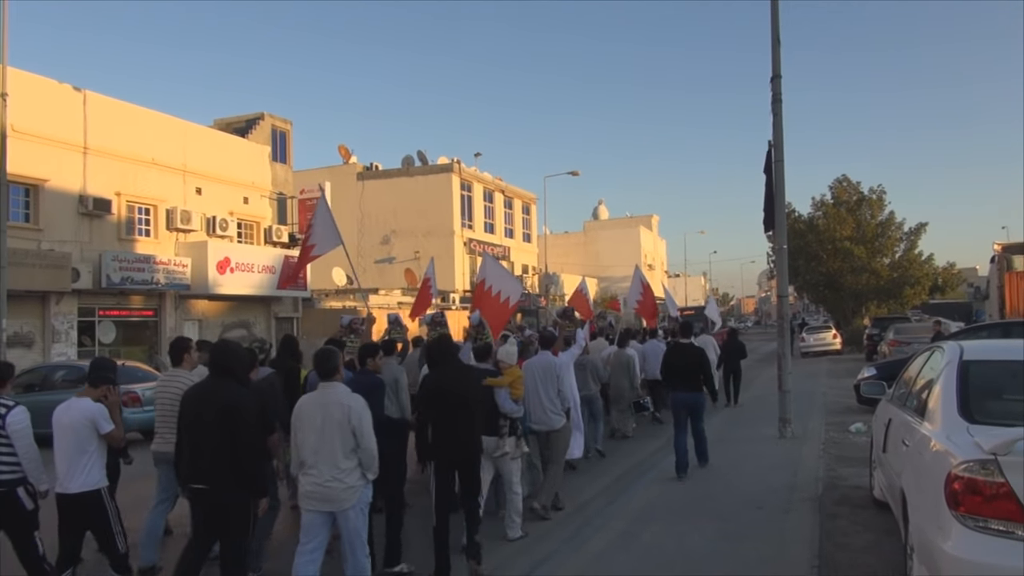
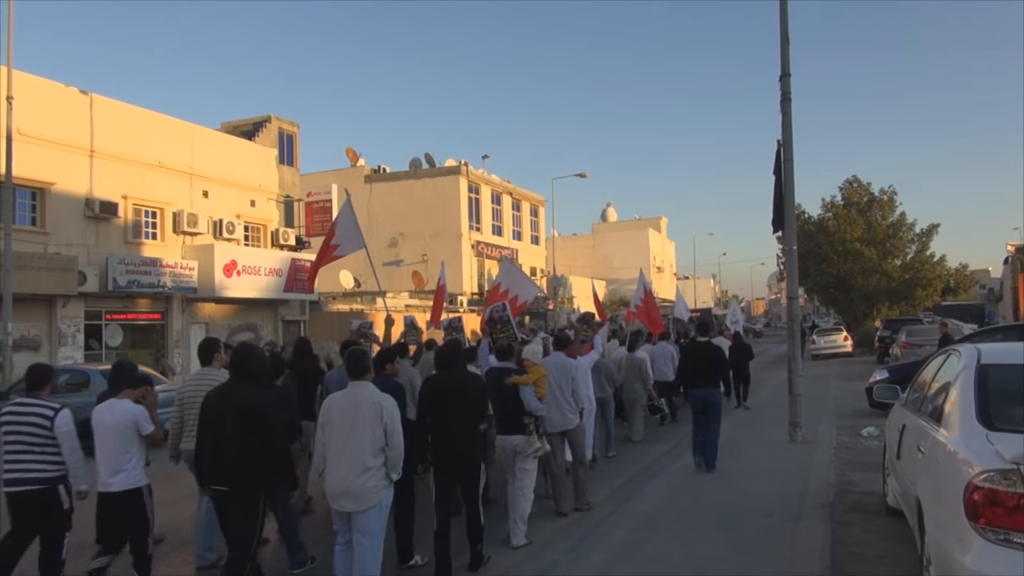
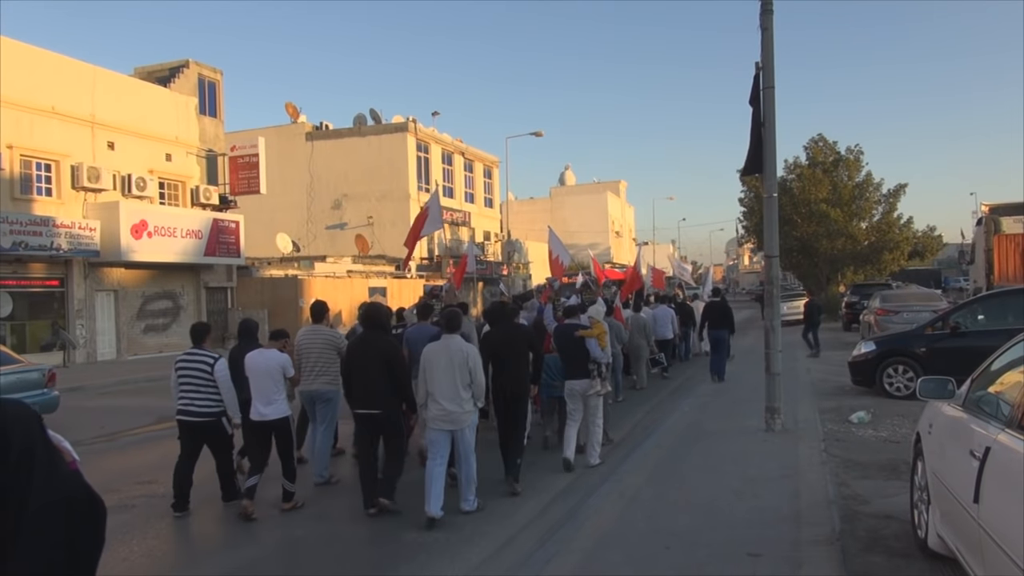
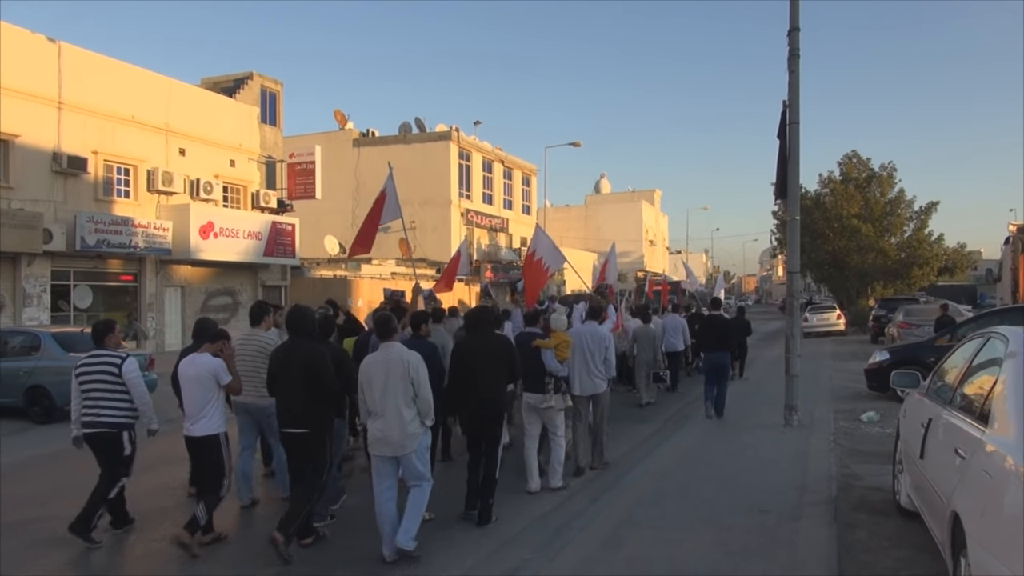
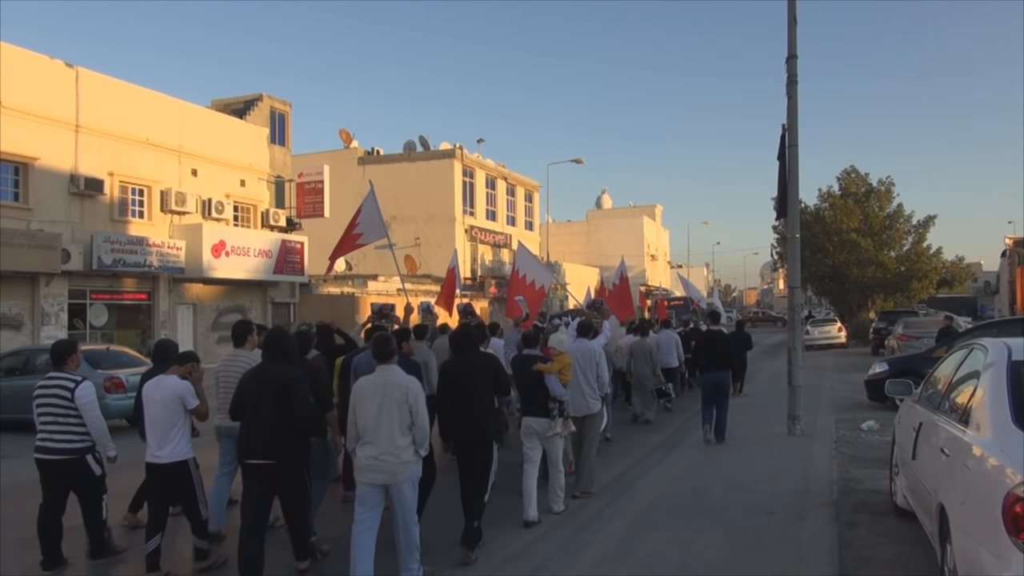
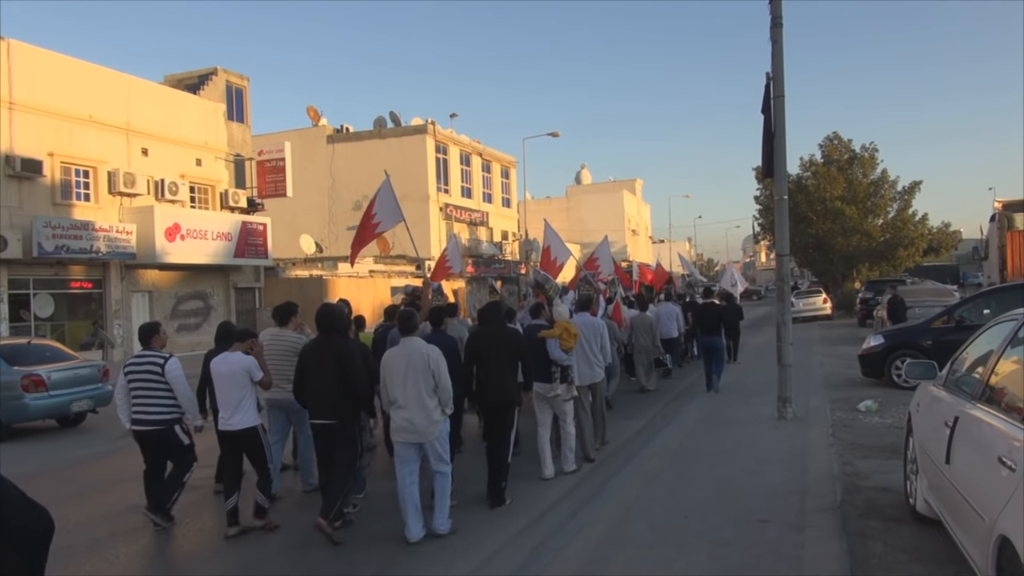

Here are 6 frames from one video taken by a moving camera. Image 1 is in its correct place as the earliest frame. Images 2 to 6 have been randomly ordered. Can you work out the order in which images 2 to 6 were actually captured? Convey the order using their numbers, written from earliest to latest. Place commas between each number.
2, 5, 4, 6, 3
